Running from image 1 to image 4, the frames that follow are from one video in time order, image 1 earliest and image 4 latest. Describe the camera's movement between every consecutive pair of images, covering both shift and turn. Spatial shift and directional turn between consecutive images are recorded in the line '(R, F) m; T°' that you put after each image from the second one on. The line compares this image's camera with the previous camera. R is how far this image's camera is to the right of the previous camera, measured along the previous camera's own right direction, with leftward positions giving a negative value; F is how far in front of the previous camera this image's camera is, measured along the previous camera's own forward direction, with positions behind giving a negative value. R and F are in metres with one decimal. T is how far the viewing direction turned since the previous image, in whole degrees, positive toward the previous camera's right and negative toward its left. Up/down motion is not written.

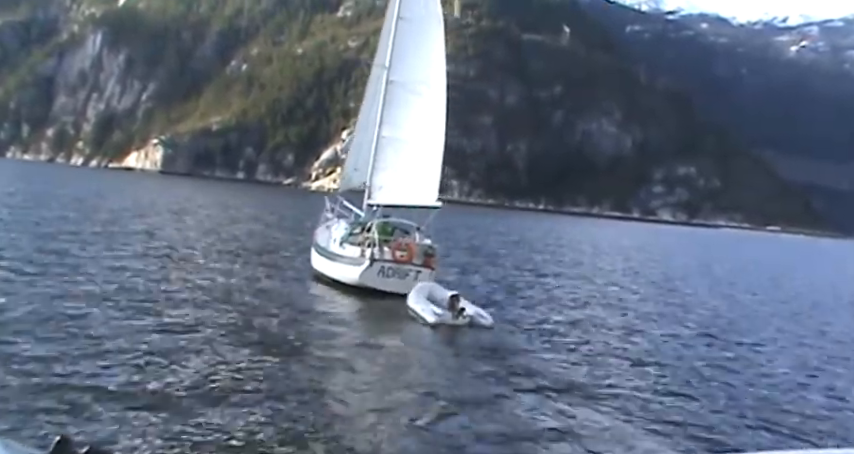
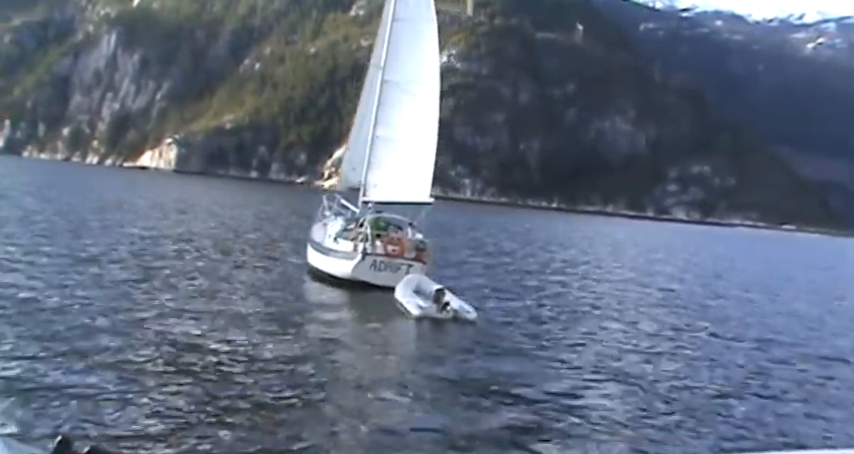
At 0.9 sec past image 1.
(+0.8, 0.0) m; -1°
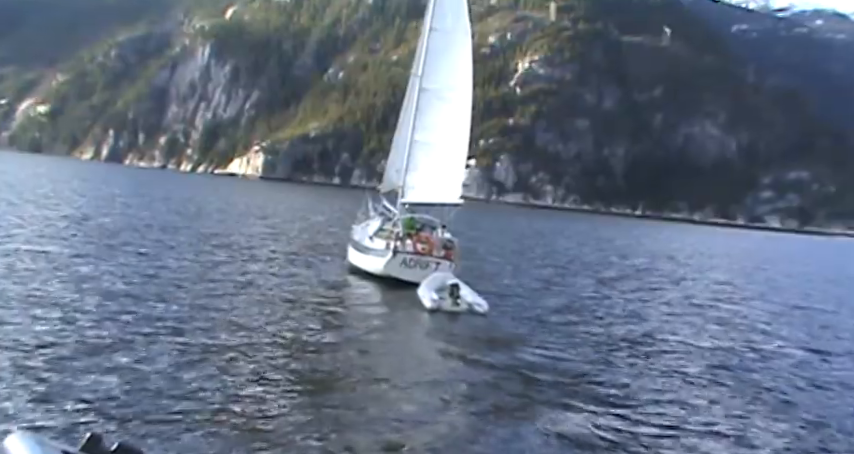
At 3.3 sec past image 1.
(+2.7, 0.0) m; -7°
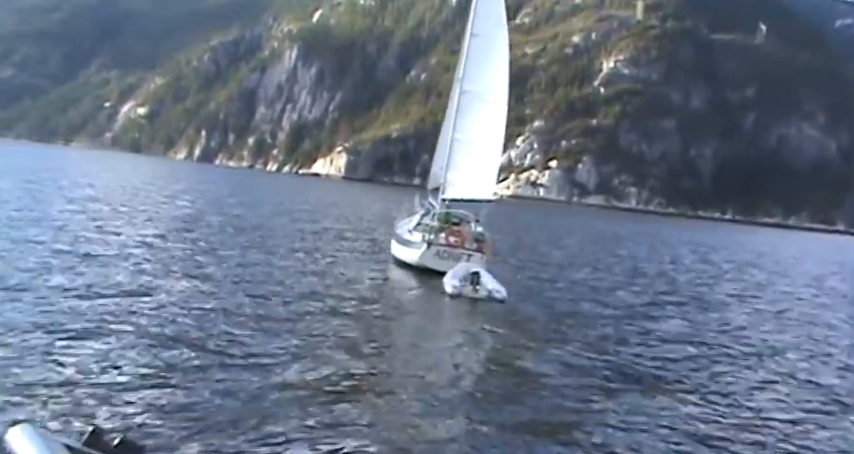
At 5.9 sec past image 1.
(+2.3, +0.3) m; -7°
